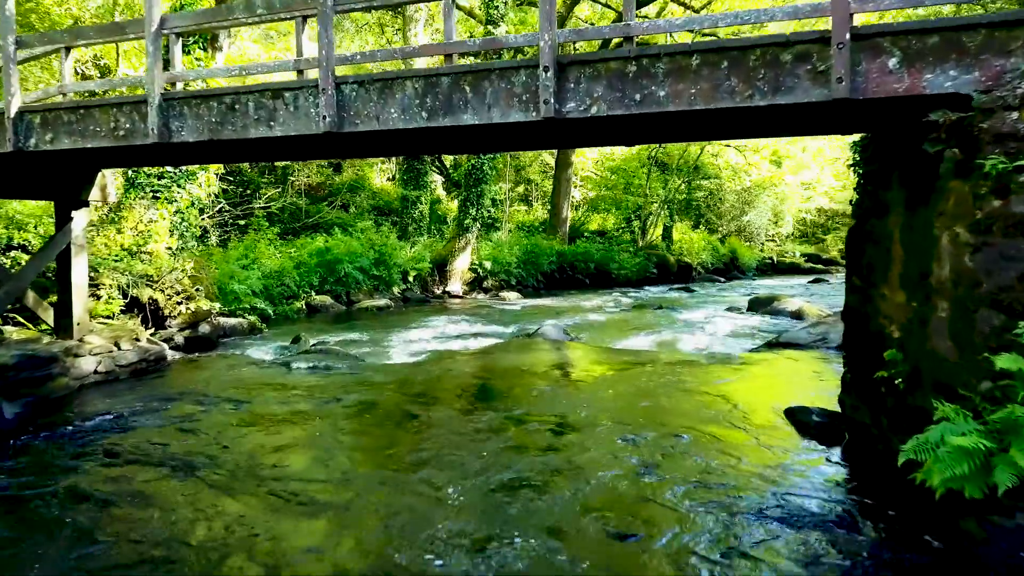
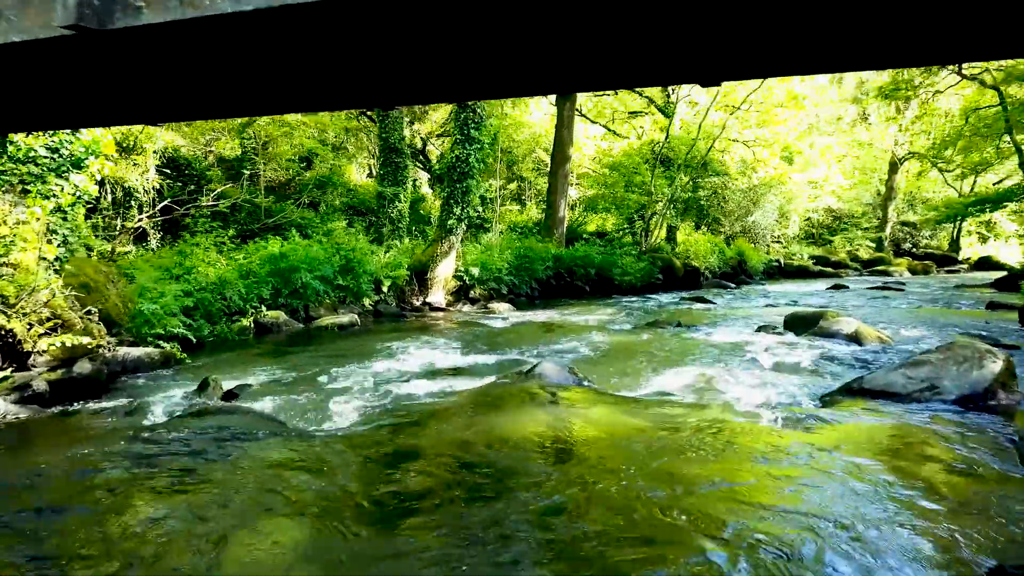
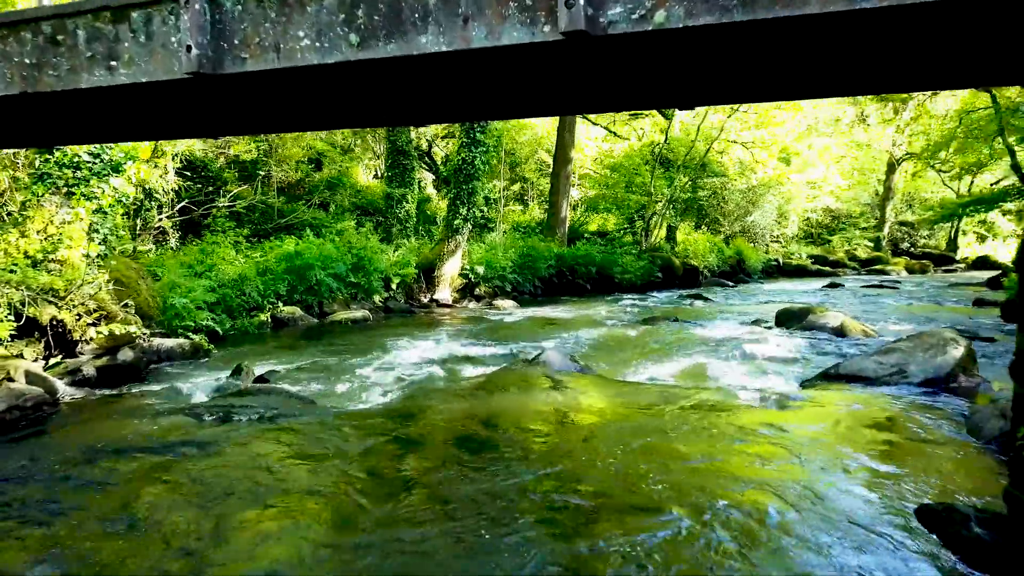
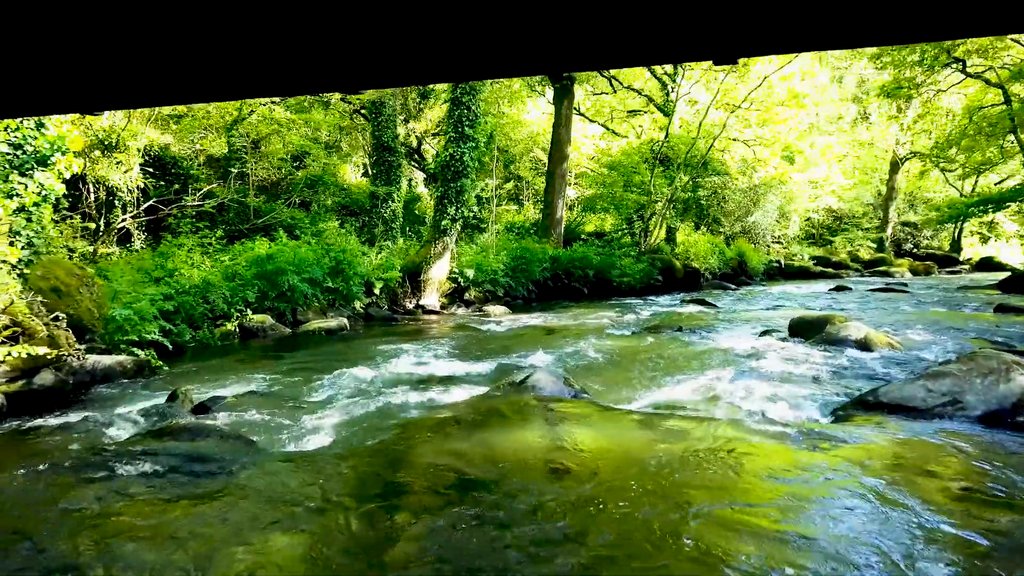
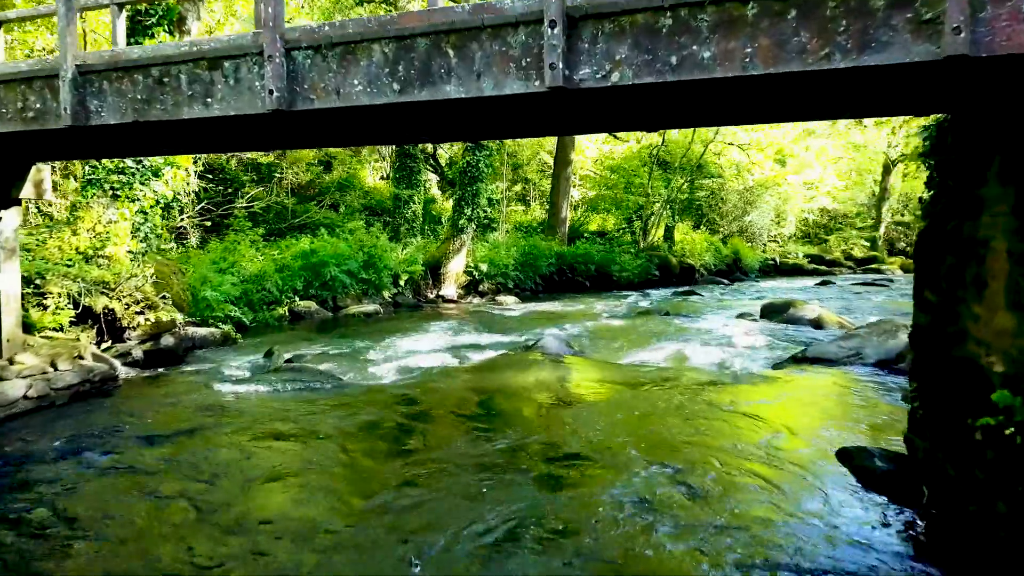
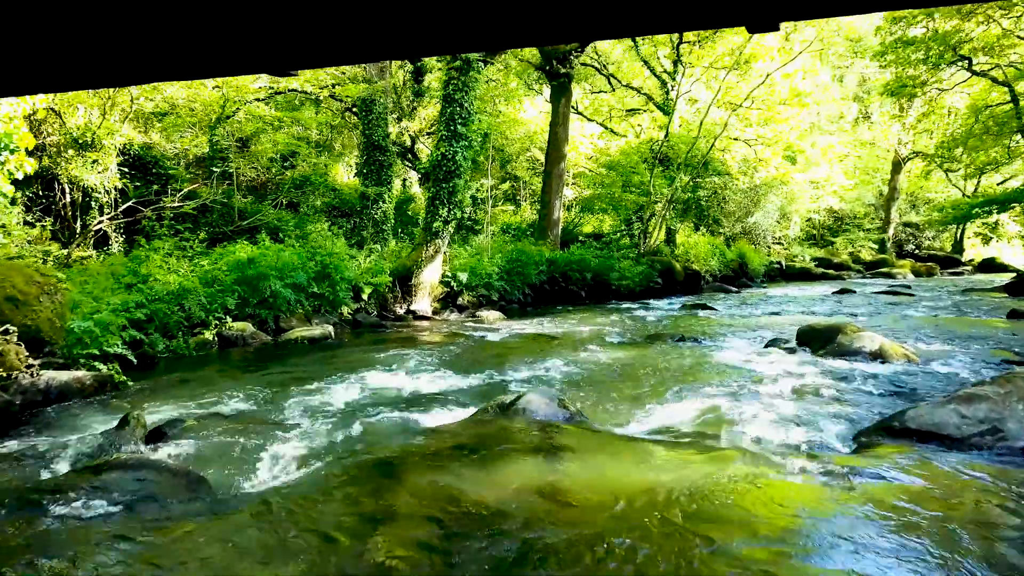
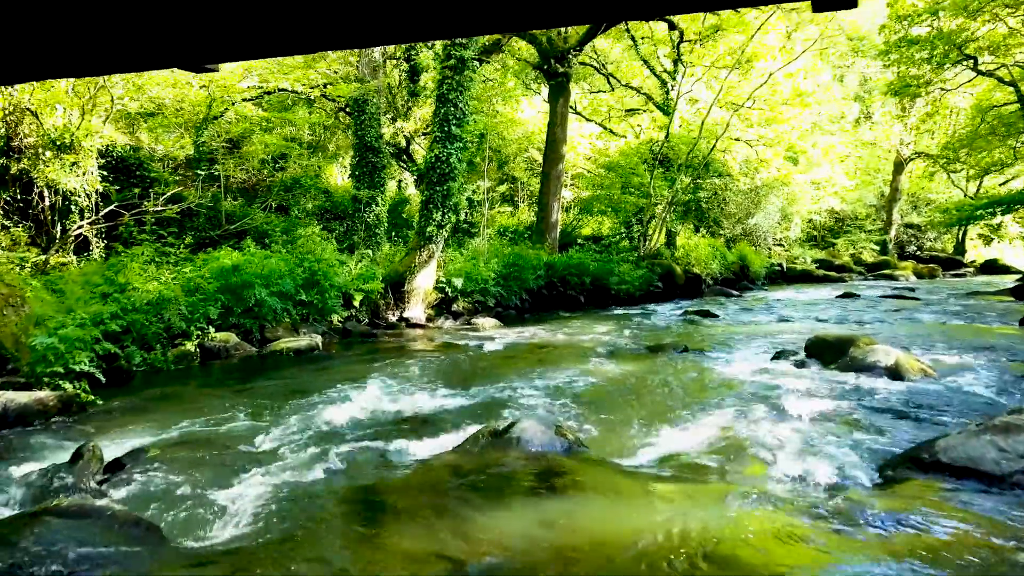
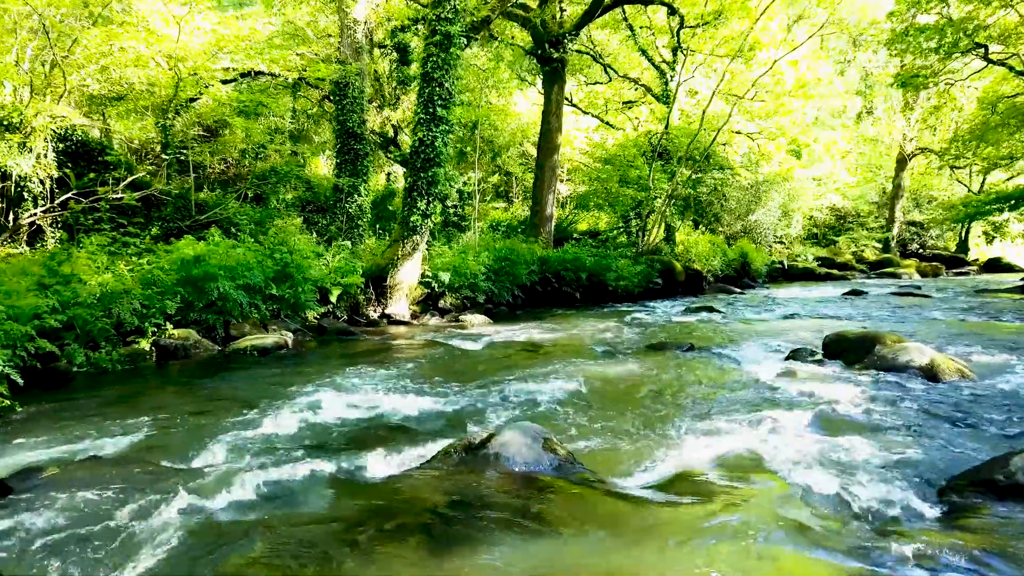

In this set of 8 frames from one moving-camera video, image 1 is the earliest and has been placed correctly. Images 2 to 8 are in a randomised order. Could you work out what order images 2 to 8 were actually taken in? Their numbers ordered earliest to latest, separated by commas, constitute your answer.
5, 3, 2, 4, 6, 7, 8
